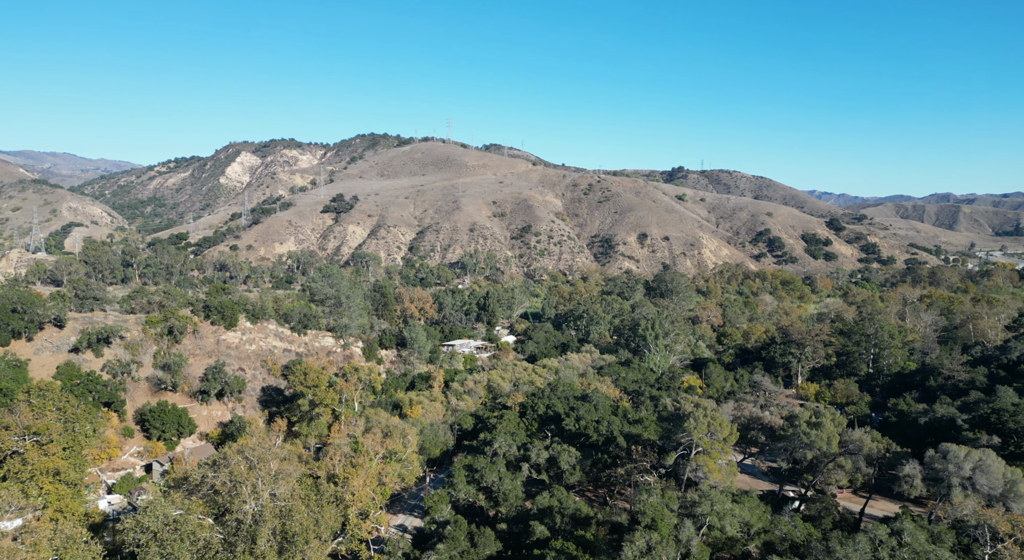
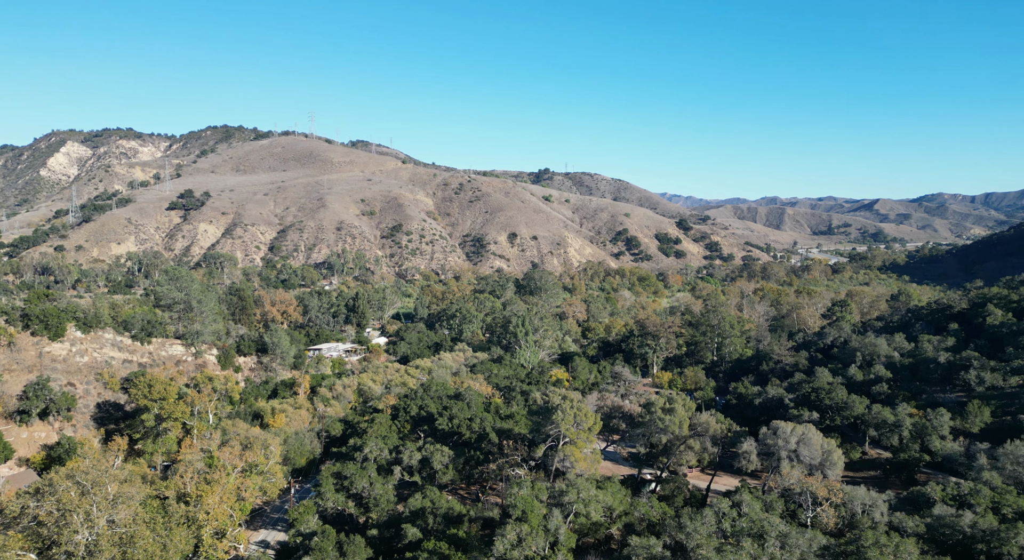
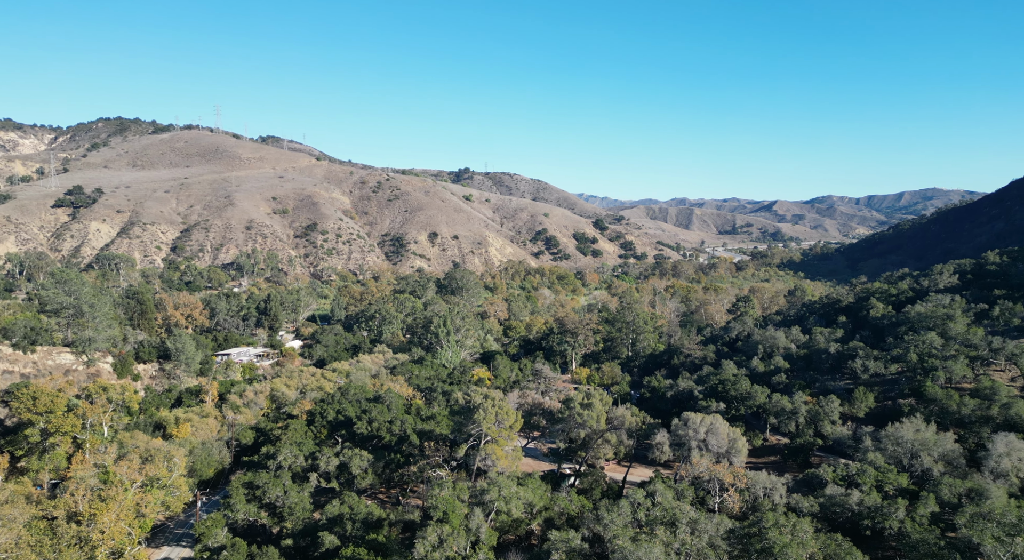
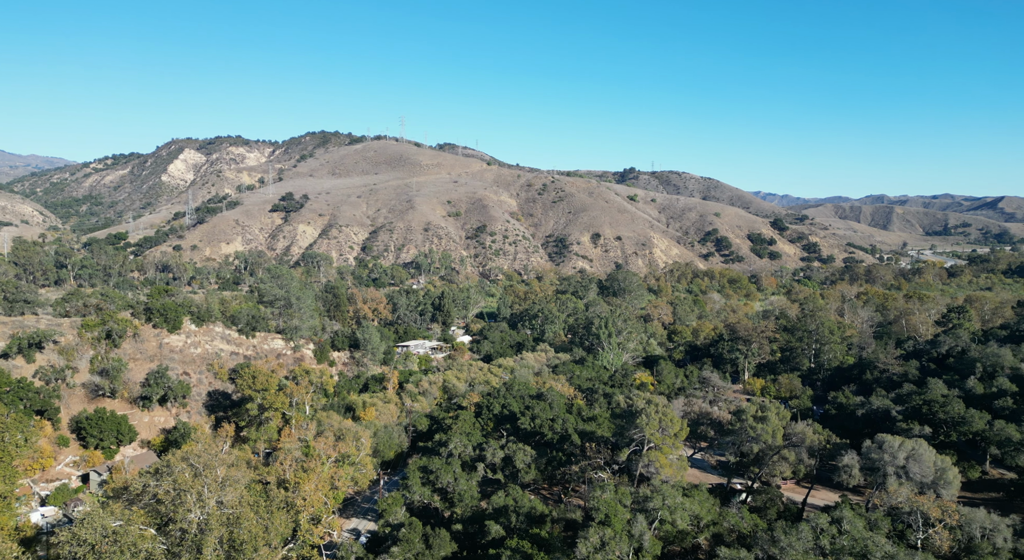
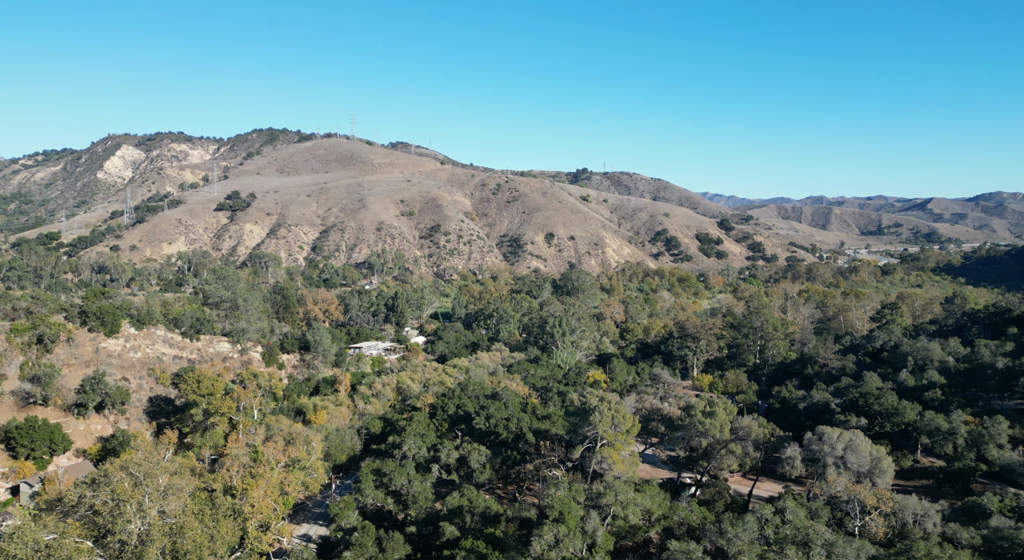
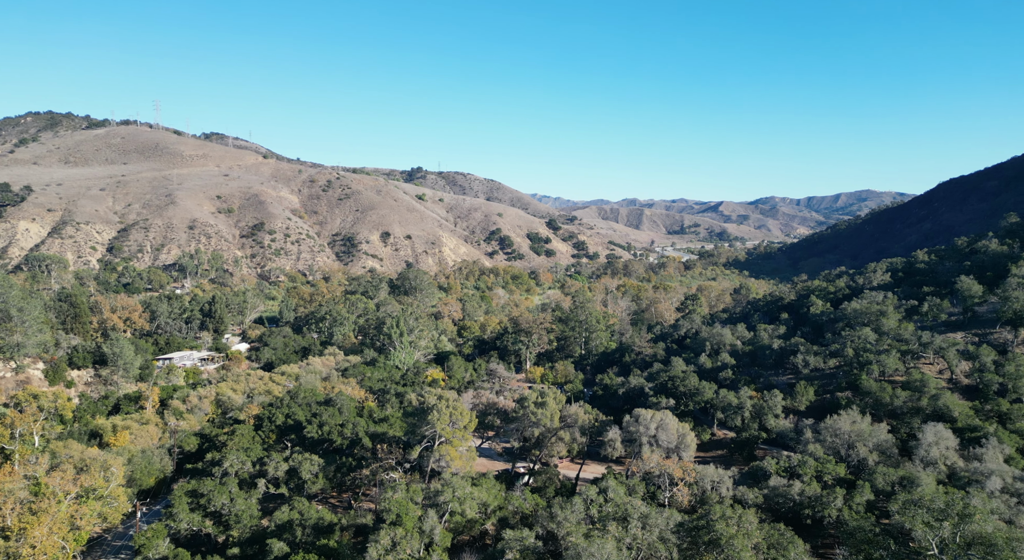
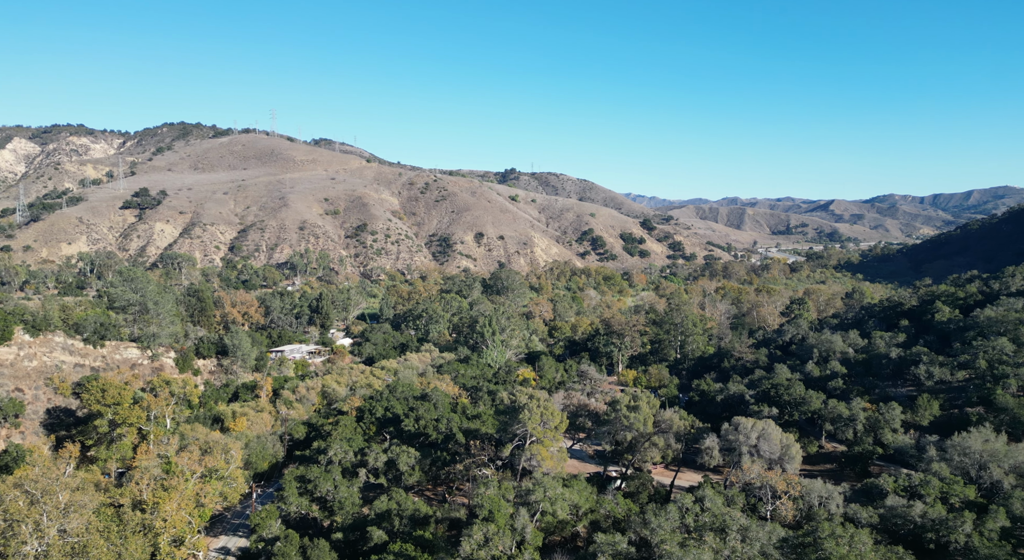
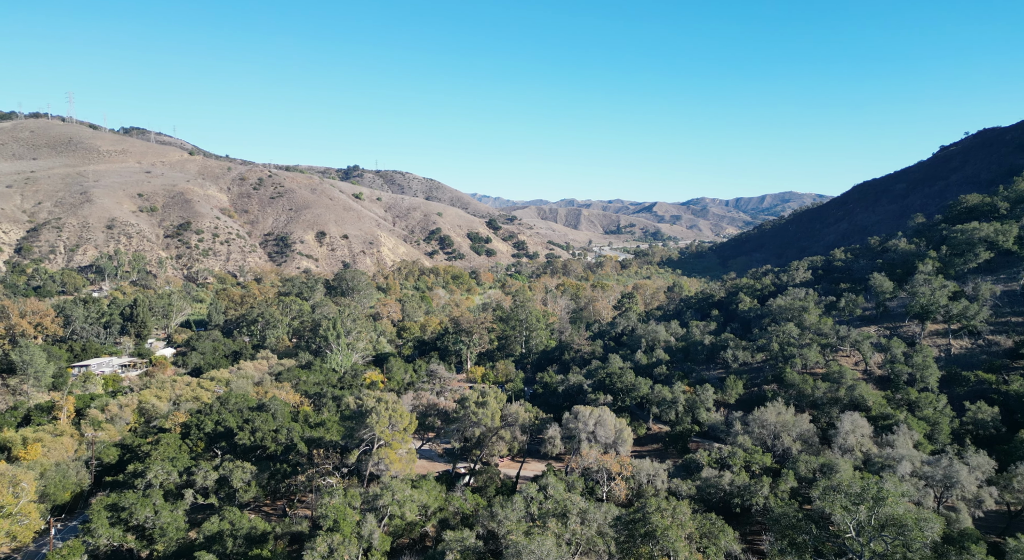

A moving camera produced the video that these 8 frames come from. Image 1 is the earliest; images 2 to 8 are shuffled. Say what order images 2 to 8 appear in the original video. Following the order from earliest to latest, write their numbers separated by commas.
4, 5, 2, 7, 3, 6, 8
